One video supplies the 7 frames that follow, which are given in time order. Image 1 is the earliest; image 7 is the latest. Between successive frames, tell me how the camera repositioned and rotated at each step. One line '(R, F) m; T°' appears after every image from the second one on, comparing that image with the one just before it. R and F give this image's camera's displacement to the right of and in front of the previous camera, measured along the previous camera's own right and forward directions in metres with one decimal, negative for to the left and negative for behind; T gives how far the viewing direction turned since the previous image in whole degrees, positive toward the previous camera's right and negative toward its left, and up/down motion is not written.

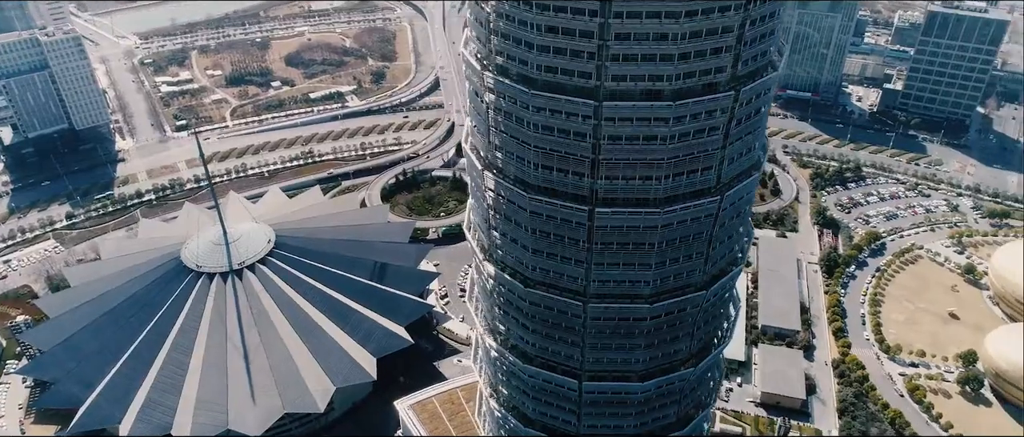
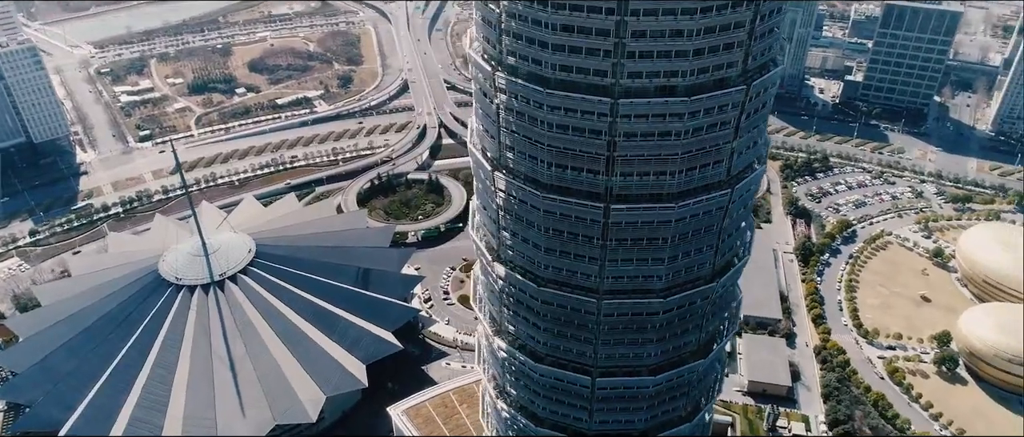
(-3.0, +0.1) m; +3°
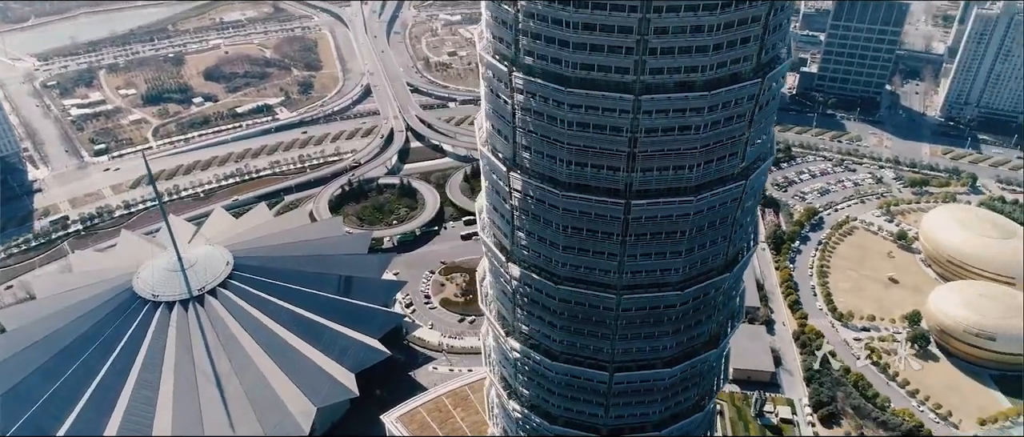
(-3.8, +0.1) m; +4°
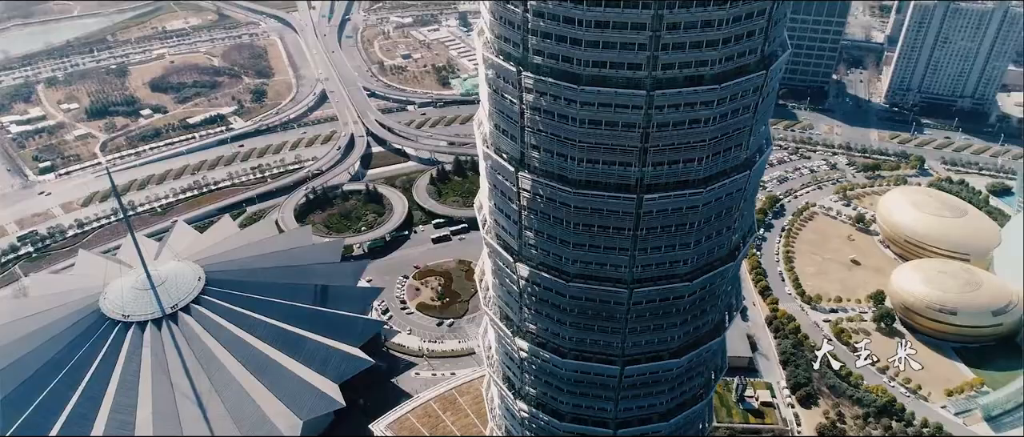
(-3.7, +0.1) m; +4°
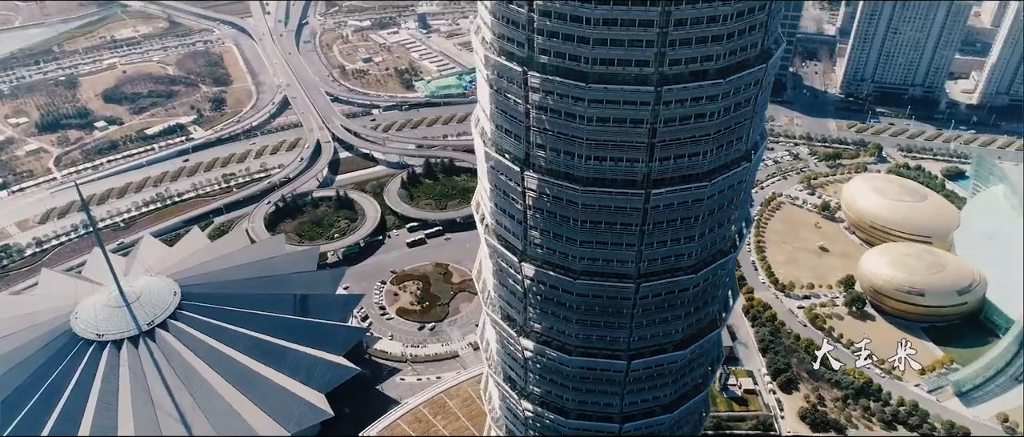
(-3.0, +0.1) m; +3°
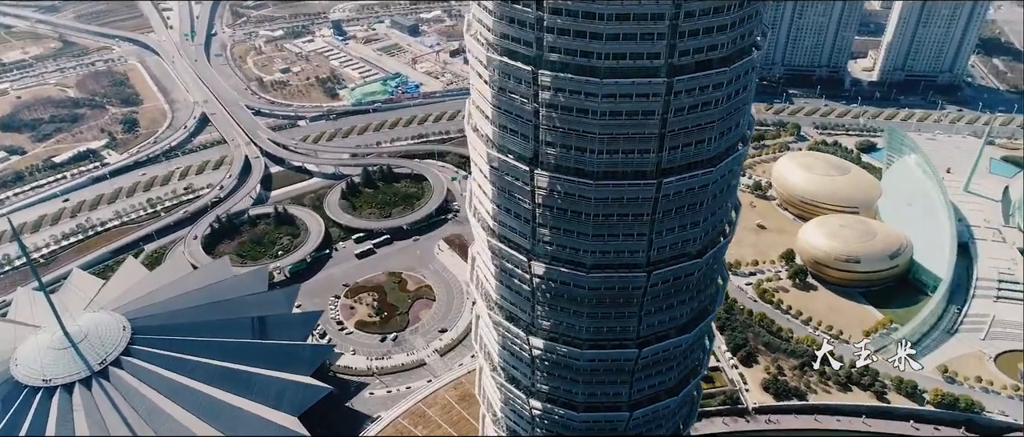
(-6.0, +0.4) m; +7°
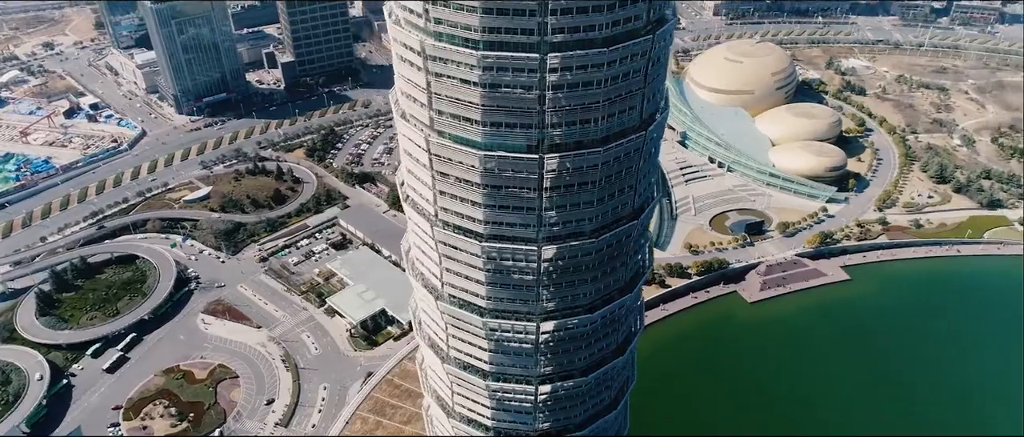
(-23.0, +7.0) m; +30°
